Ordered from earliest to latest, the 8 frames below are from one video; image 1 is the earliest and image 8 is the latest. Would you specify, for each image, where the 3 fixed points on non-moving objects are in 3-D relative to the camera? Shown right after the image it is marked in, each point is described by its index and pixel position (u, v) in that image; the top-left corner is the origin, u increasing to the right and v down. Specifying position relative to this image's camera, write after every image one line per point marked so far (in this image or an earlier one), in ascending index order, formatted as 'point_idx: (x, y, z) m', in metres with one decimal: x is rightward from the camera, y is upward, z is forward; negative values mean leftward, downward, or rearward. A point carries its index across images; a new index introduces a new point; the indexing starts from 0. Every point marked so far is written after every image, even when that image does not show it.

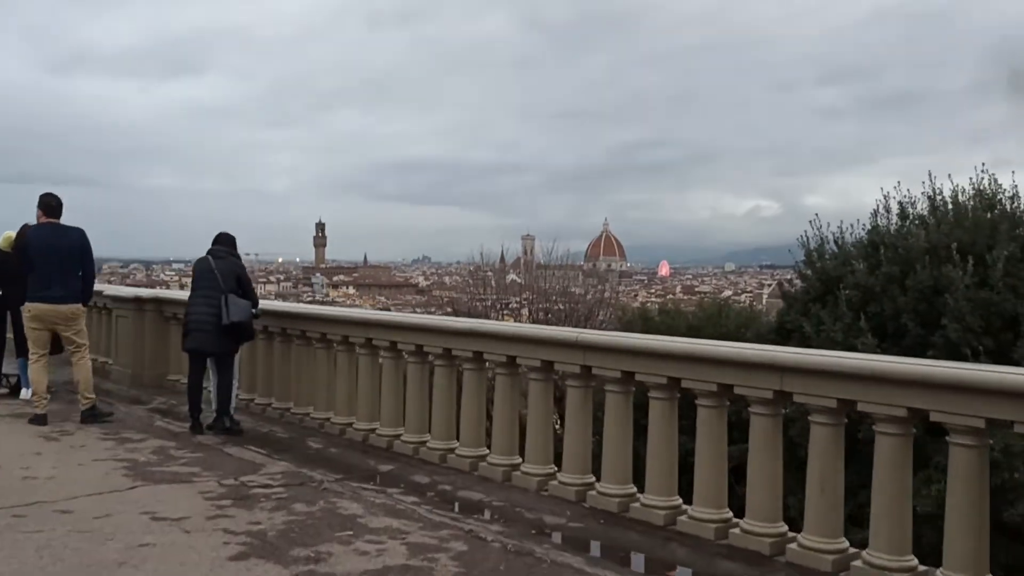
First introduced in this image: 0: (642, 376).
0: (+0.5, -0.3, +3.2) m
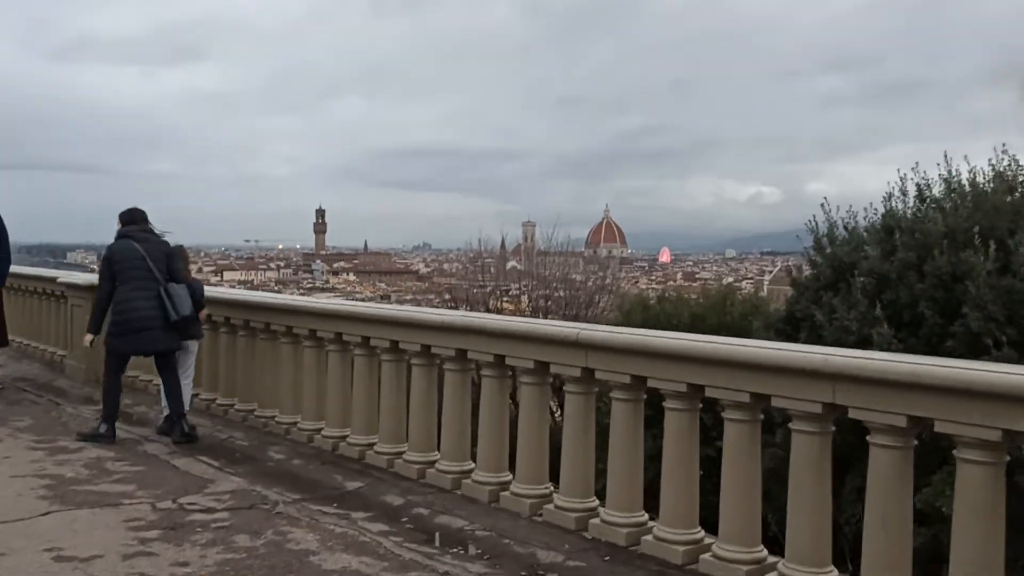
0: (+0.4, -0.3, +2.6) m
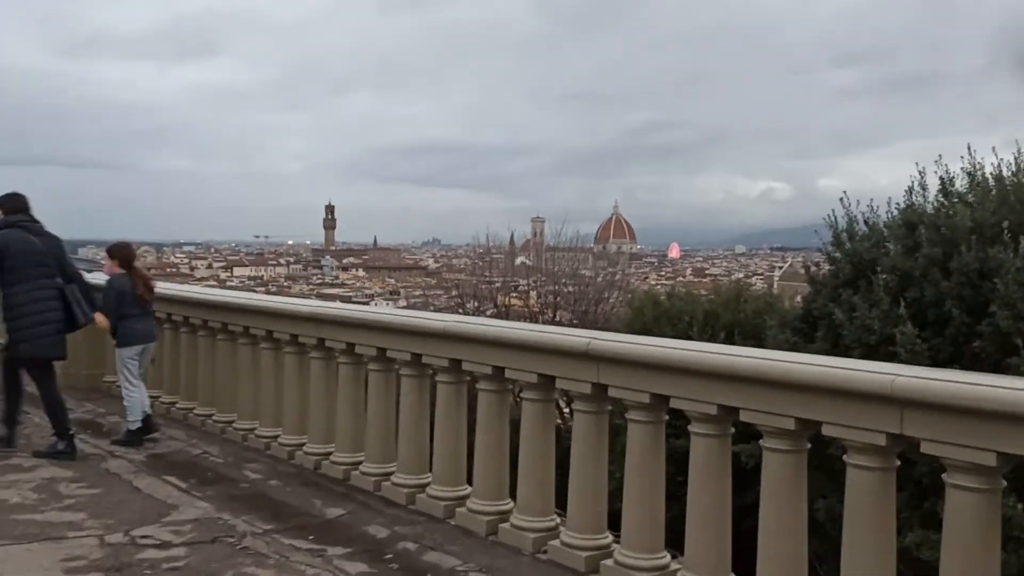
0: (+0.4, -0.3, +2.2) m
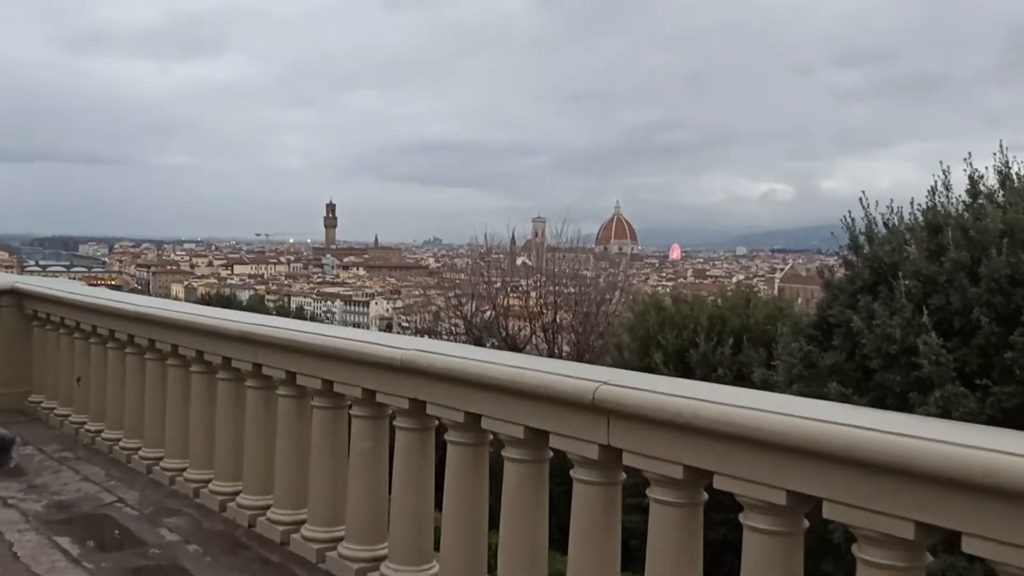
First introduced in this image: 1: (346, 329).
0: (+0.4, -0.3, +1.5) m
1: (-0.5, -0.1, +2.6) m
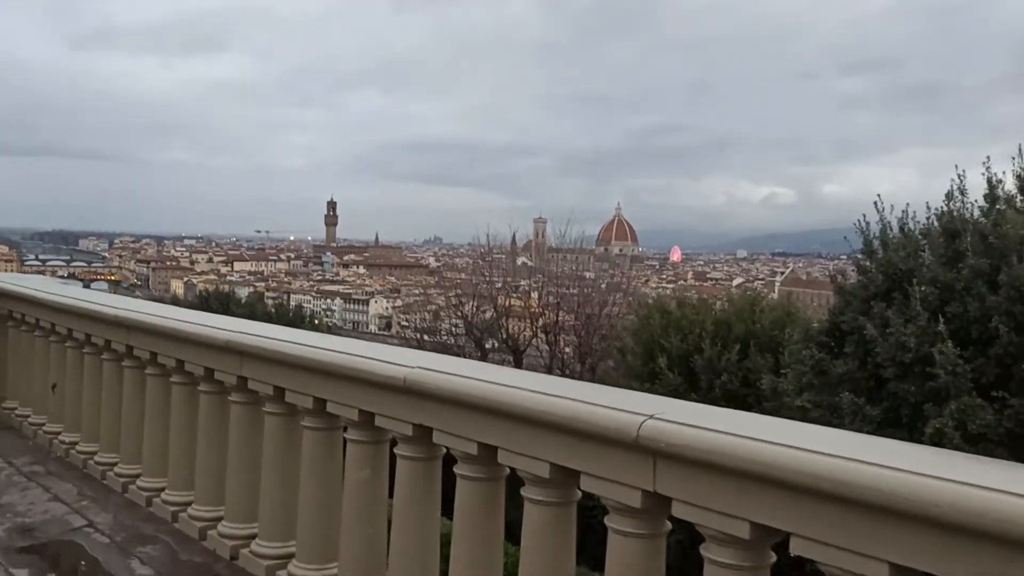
0: (+0.4, -0.4, +1.2) m
1: (-0.5, -0.1, +2.3) m
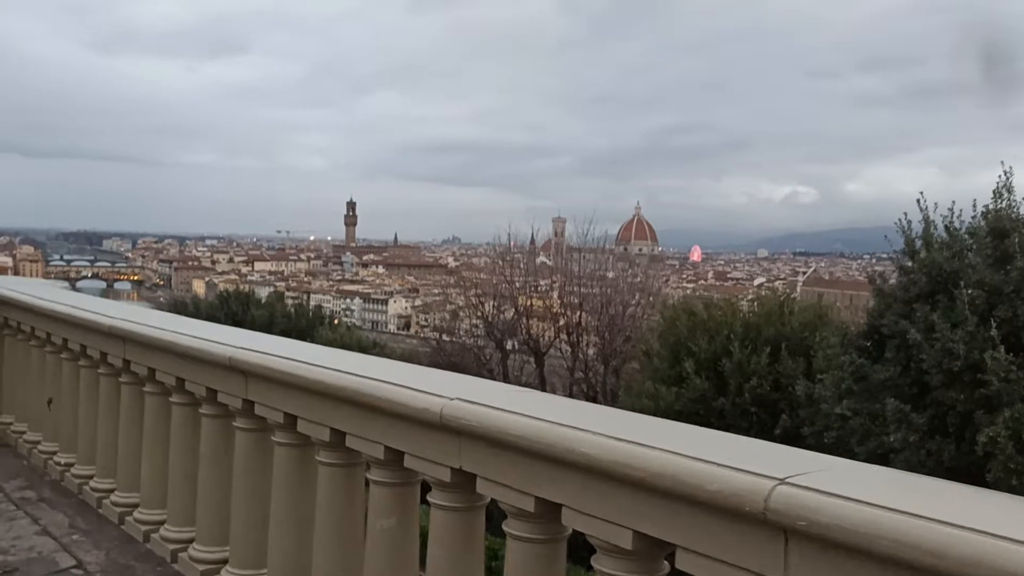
0: (+0.5, -0.4, +0.9) m
1: (-0.3, -0.2, +2.0) m
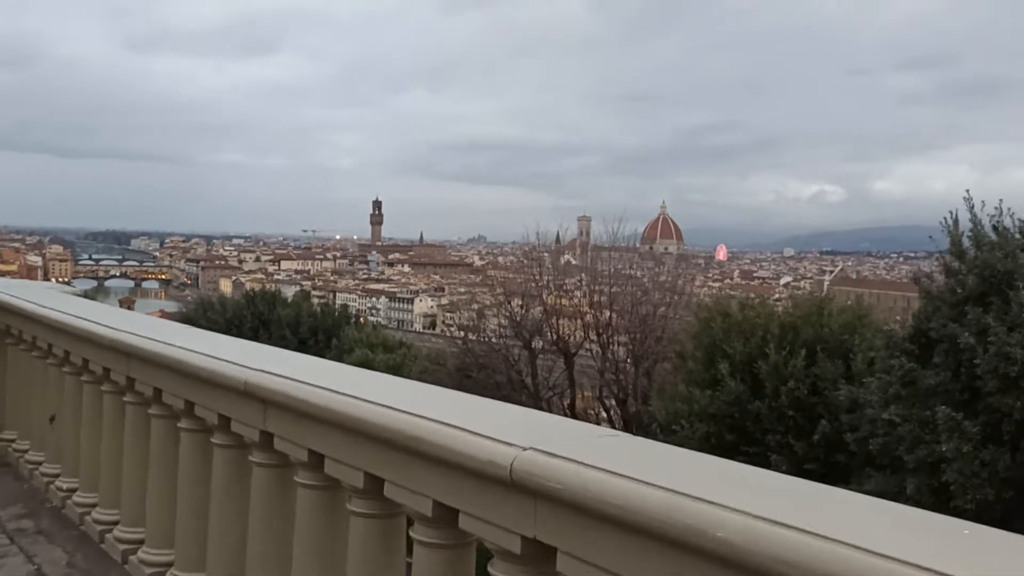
0: (+0.6, -0.4, +0.5) m
1: (-0.2, -0.2, +1.7) m
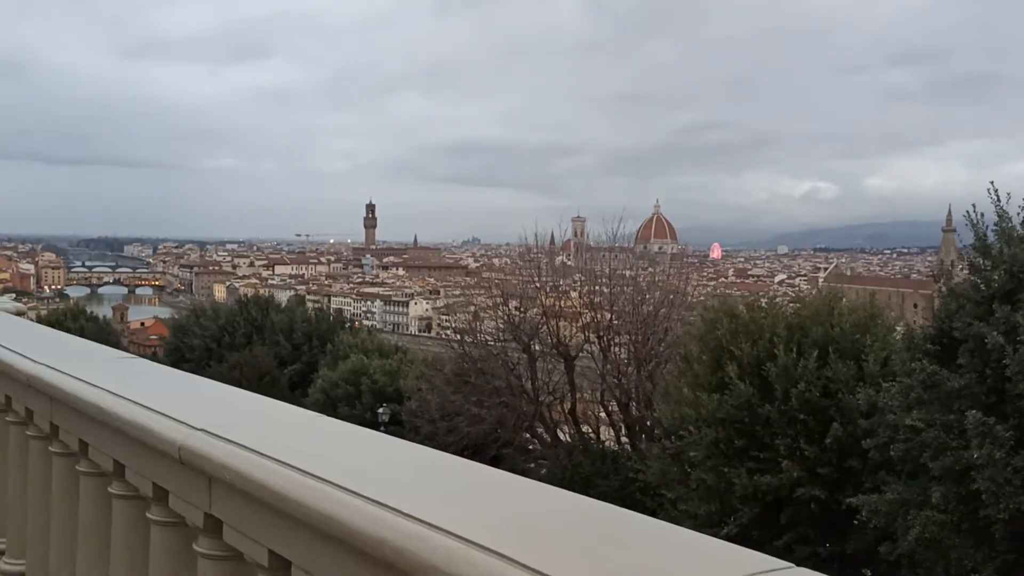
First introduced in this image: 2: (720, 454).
0: (+0.7, -0.4, 0.0) m
1: (-0.2, -0.2, +1.2) m
2: (+3.1, -2.5, +13.6) m
